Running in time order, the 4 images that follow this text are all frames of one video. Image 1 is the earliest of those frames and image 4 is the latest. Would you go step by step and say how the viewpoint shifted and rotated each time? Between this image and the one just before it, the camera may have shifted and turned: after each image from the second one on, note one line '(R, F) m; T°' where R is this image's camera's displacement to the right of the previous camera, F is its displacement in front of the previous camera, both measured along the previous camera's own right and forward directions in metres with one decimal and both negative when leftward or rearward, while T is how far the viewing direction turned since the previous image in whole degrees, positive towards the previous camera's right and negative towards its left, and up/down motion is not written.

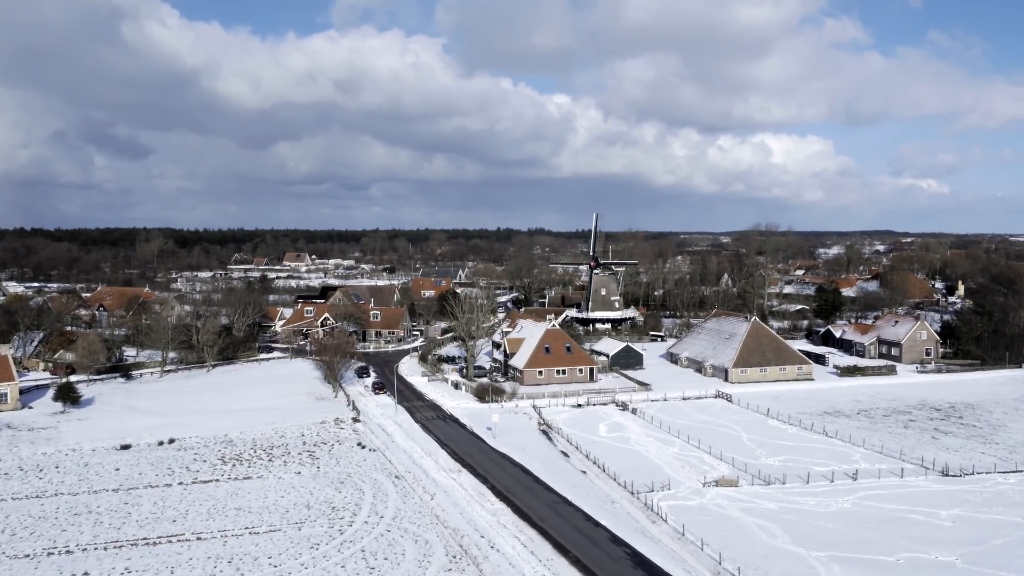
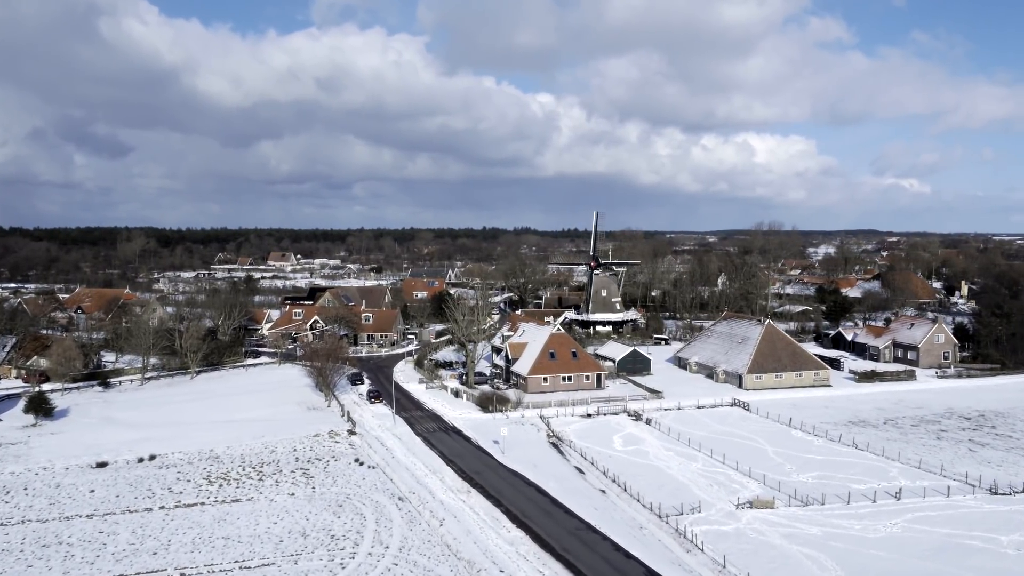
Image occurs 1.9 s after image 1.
(-1.0, +2.1) m; +1°
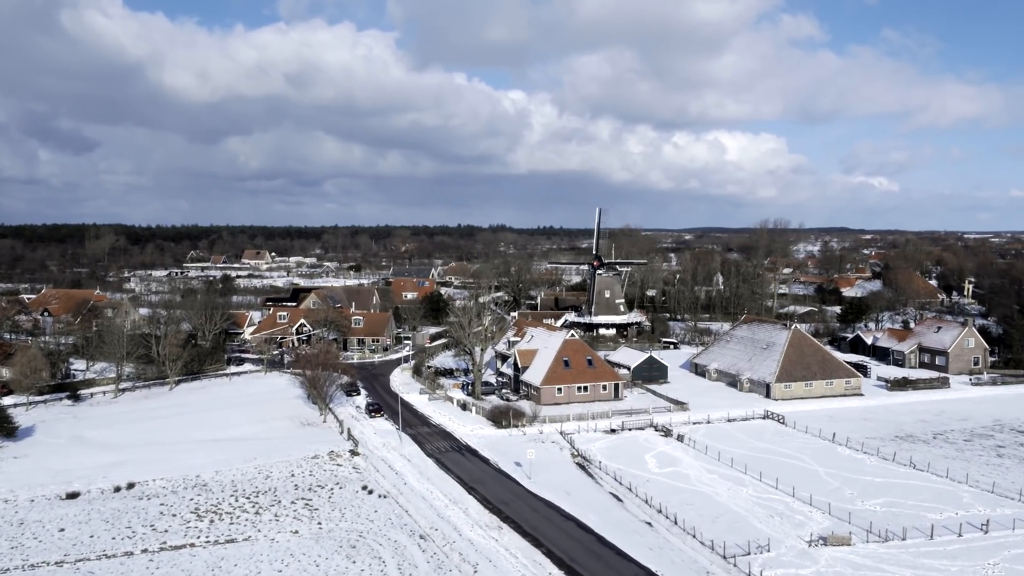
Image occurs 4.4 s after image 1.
(-1.9, +2.9) m; +2°
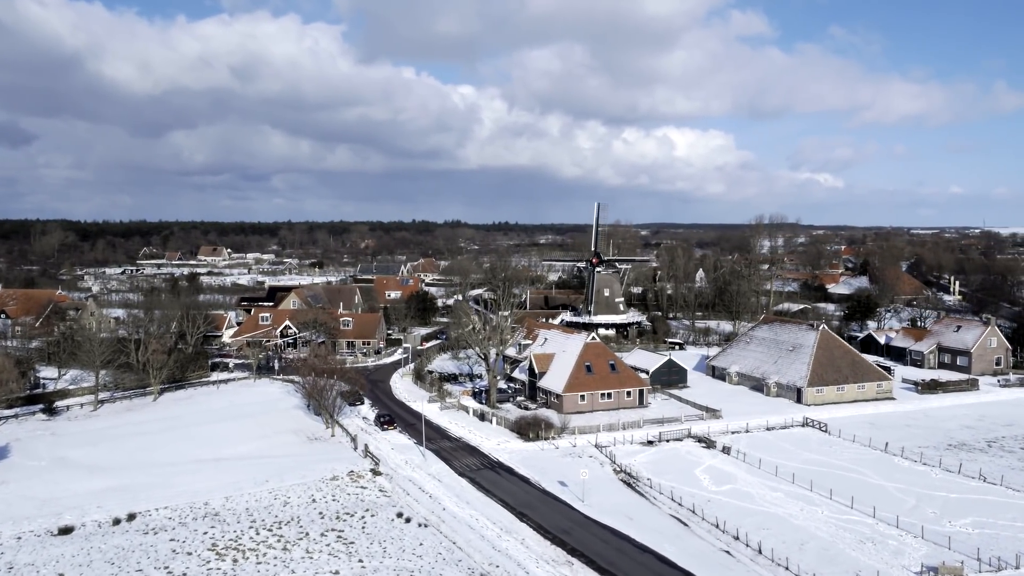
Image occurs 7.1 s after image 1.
(-3.2, +2.5) m; +3°
